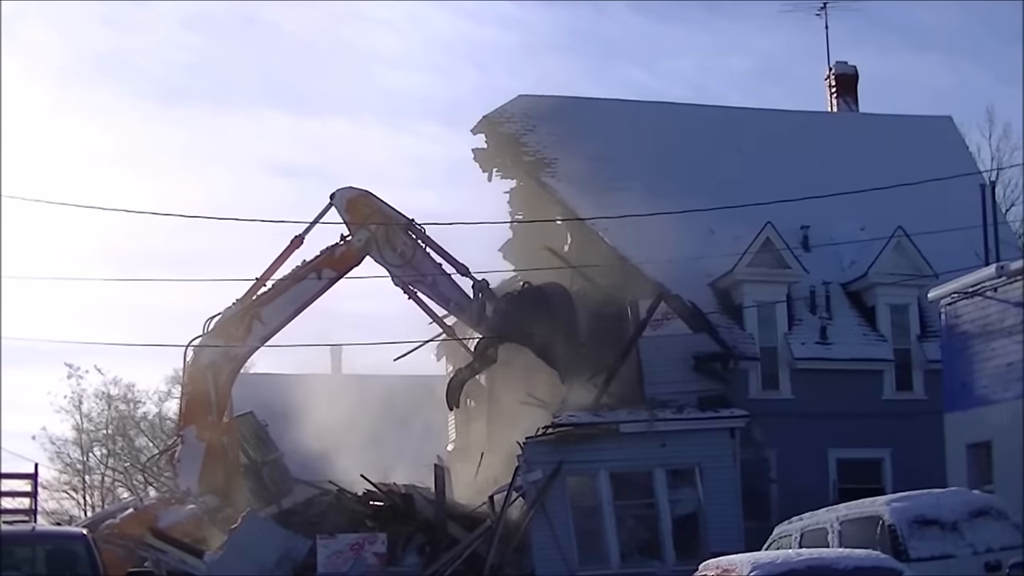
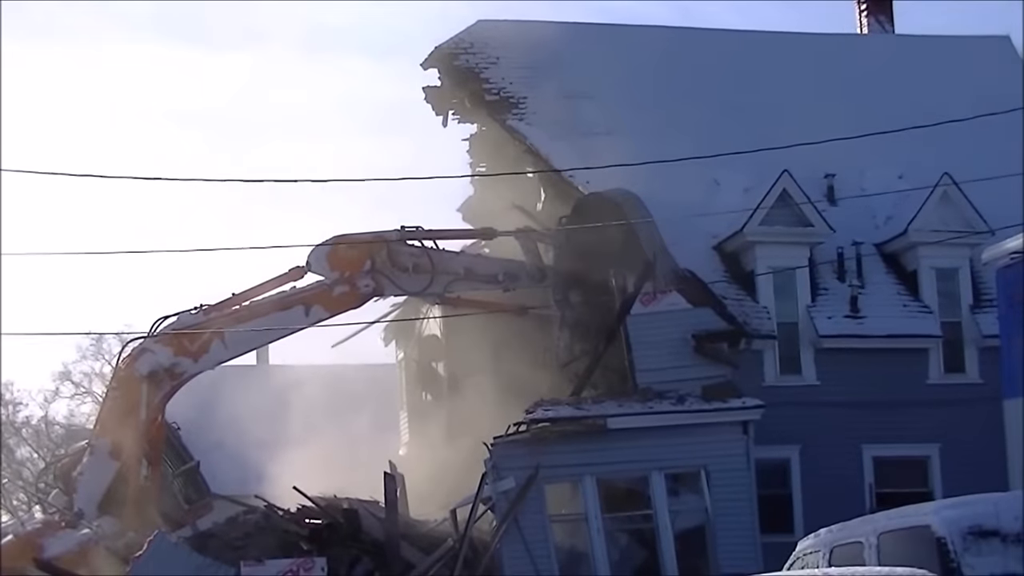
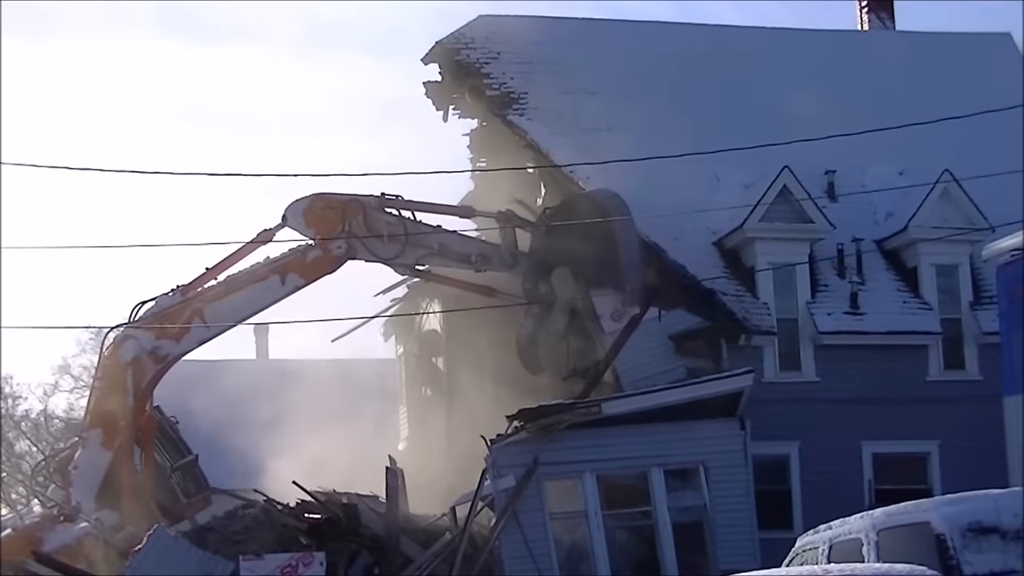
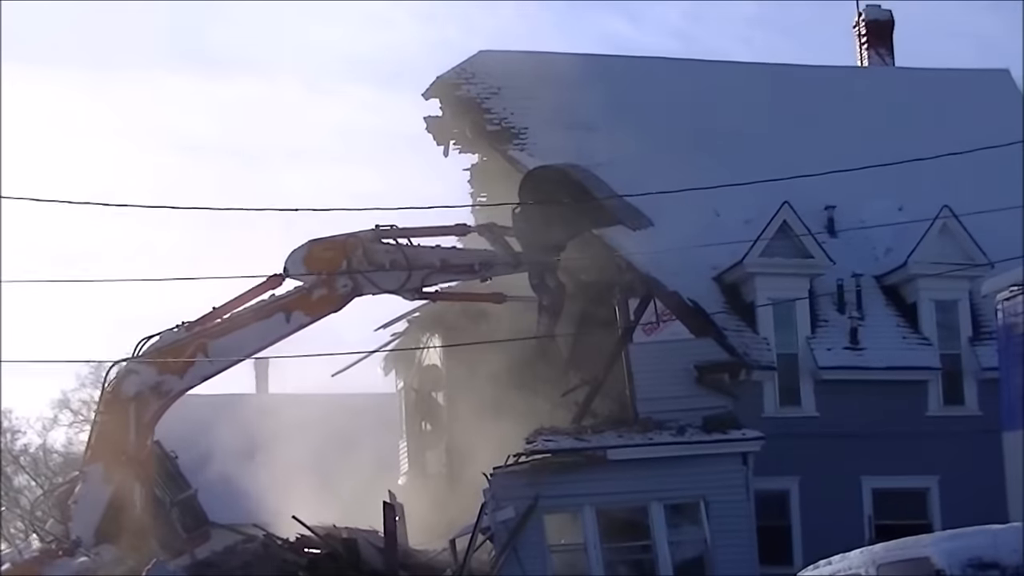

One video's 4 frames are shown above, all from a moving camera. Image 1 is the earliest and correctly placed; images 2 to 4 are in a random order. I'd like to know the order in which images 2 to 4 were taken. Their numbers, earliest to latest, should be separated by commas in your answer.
4, 2, 3
